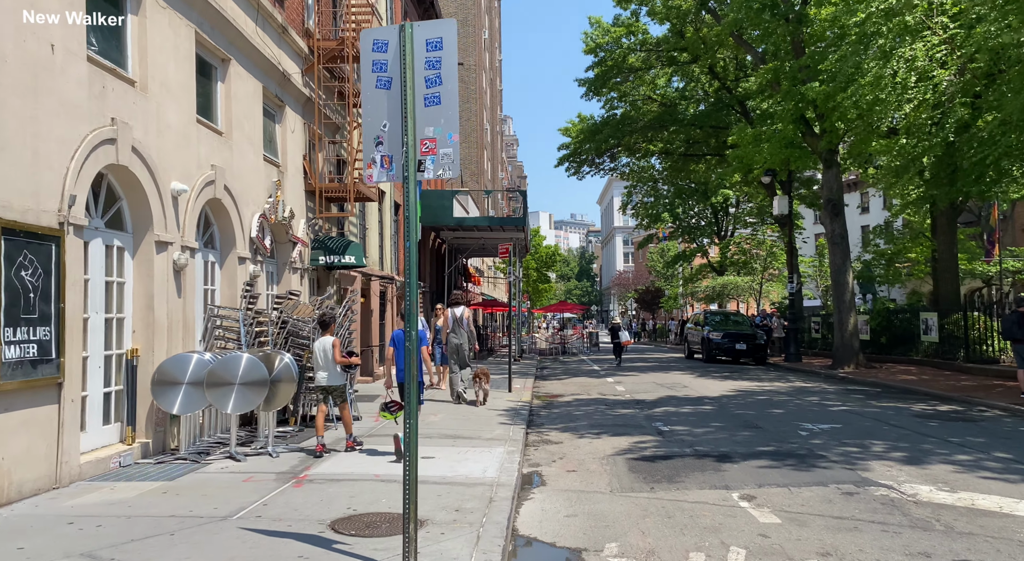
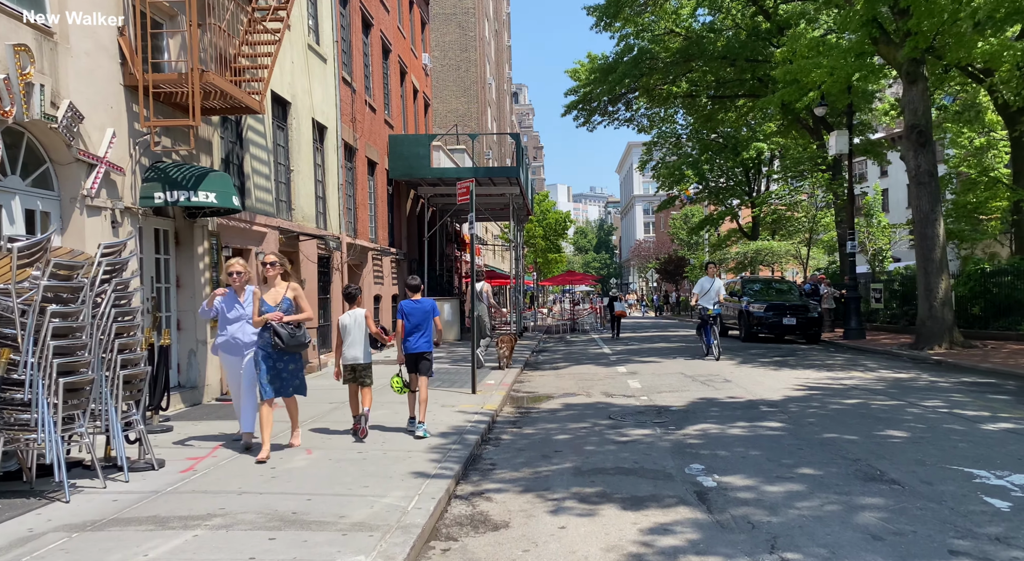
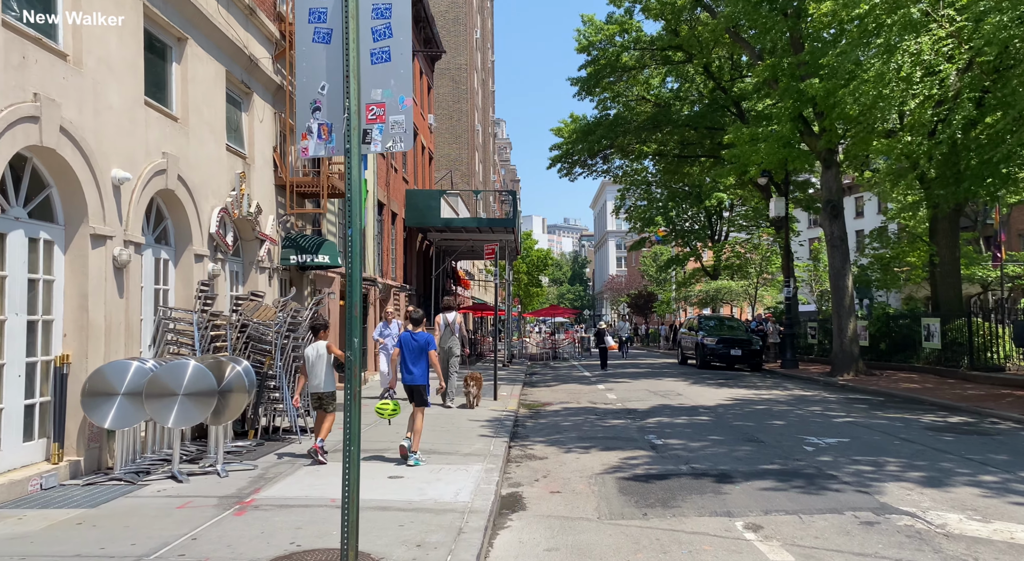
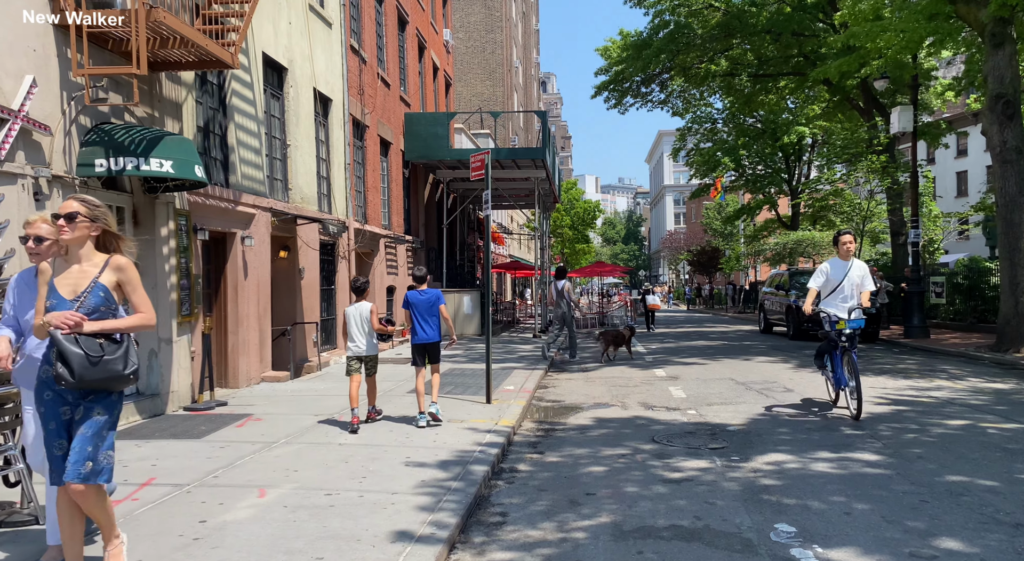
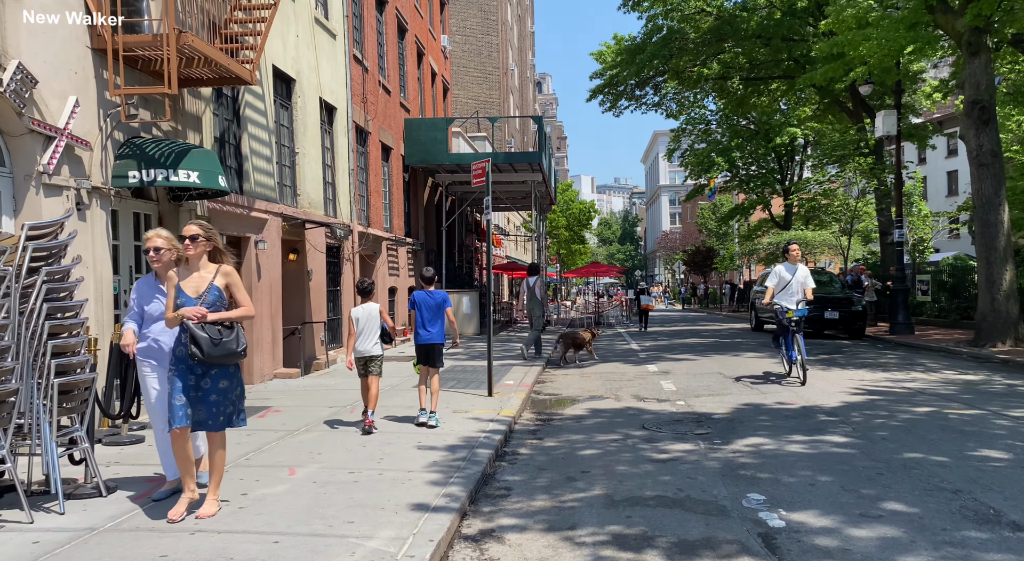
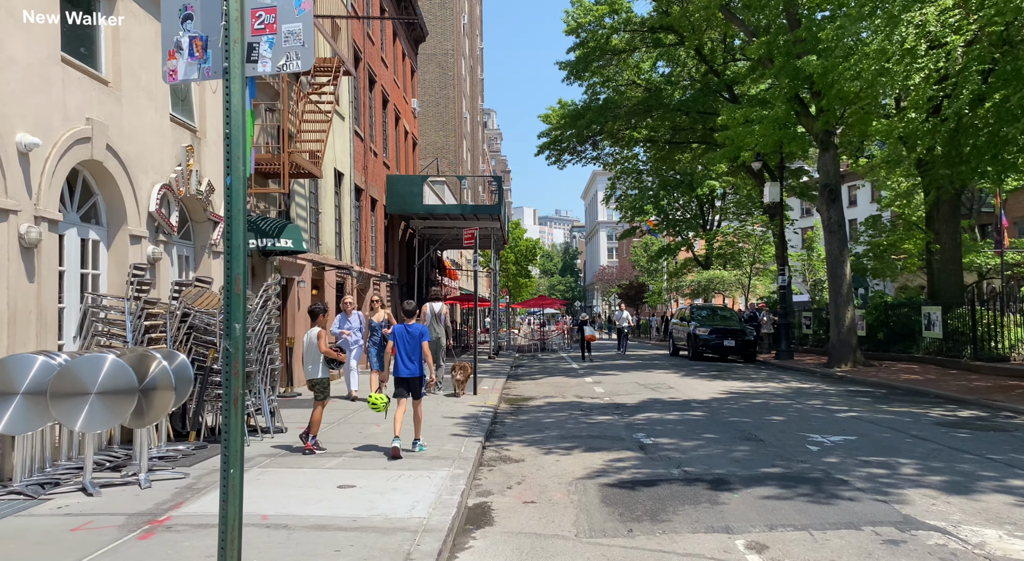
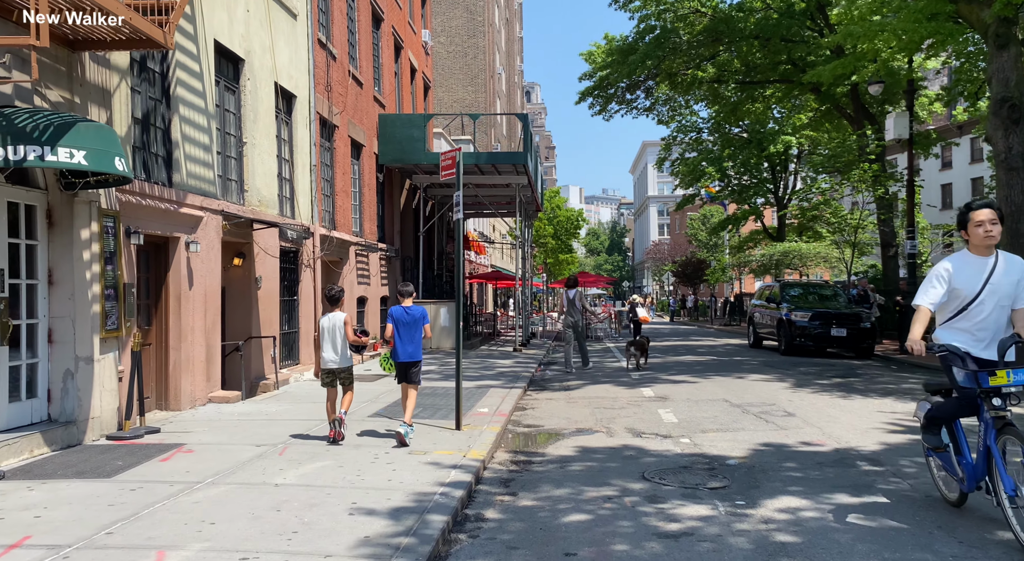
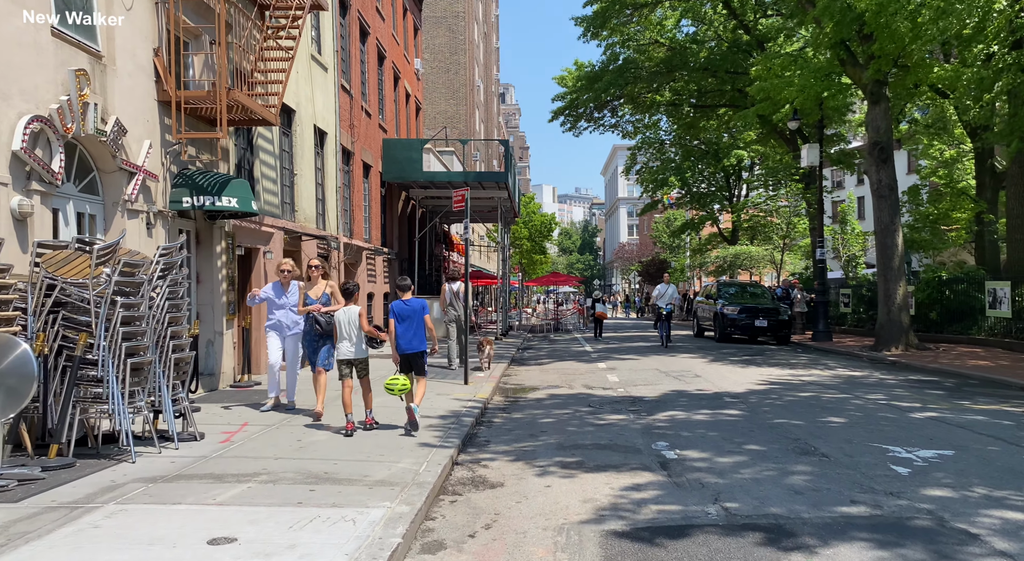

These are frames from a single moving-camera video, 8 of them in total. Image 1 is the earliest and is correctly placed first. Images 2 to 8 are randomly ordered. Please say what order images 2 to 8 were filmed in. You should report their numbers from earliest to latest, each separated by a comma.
3, 6, 8, 2, 5, 4, 7
